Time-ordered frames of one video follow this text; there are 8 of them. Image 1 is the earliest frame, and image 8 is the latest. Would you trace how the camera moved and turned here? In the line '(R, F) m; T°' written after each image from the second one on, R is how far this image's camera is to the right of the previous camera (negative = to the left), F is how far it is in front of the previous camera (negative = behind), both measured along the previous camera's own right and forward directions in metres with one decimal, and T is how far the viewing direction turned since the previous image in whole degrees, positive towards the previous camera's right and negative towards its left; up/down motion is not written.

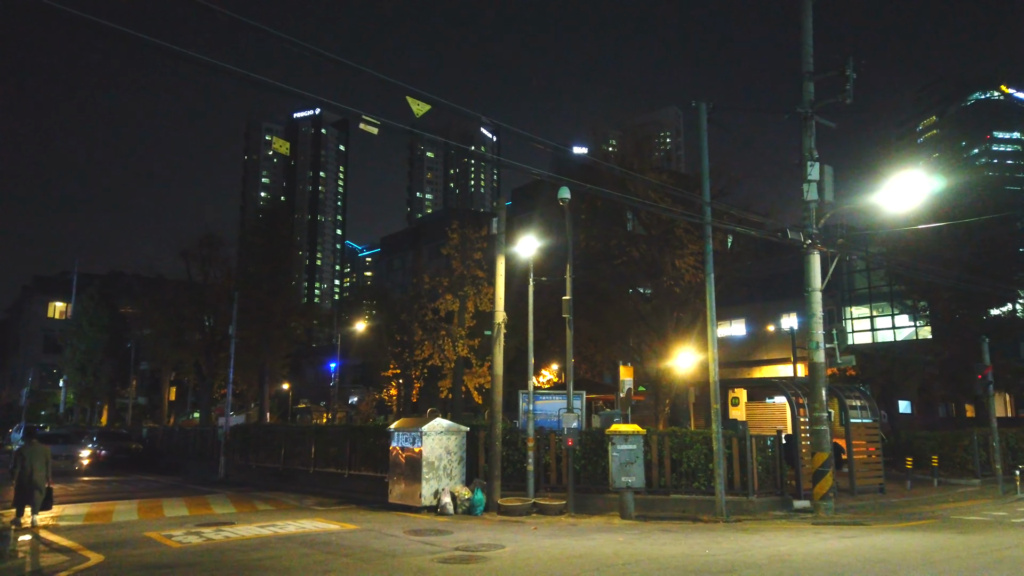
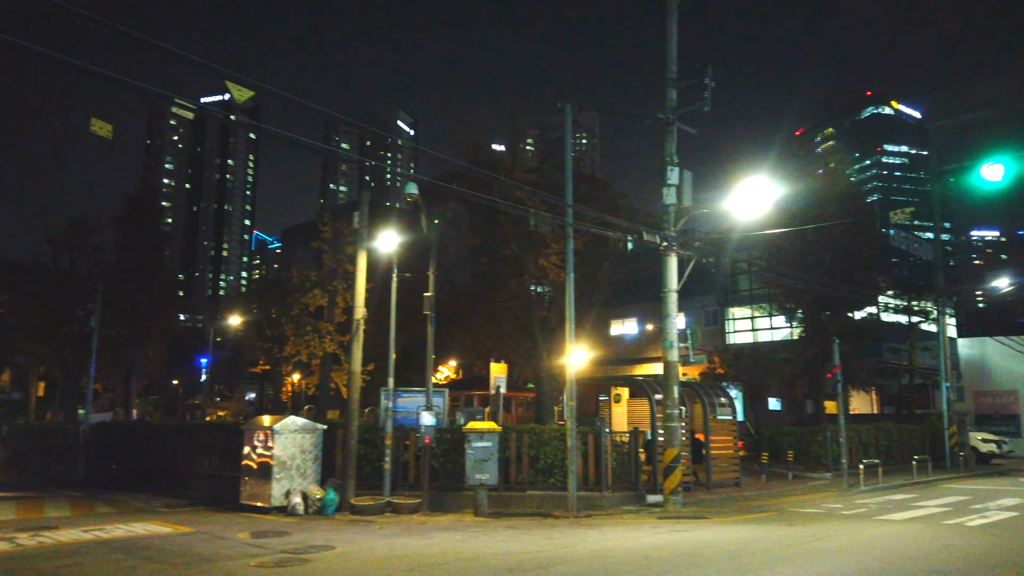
(+1.3, 0.0) m; +7°
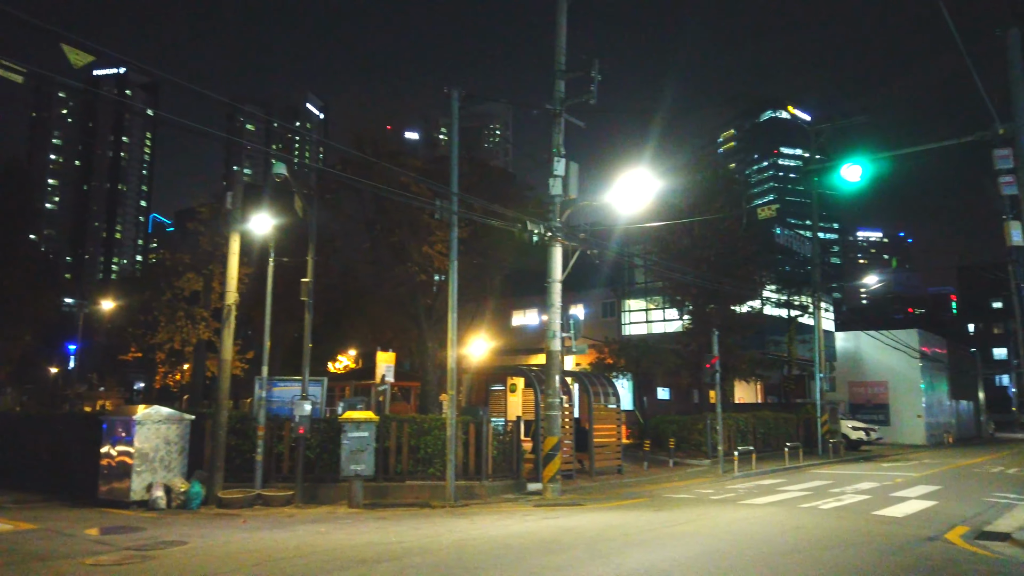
(+0.7, +0.1) m; +7°
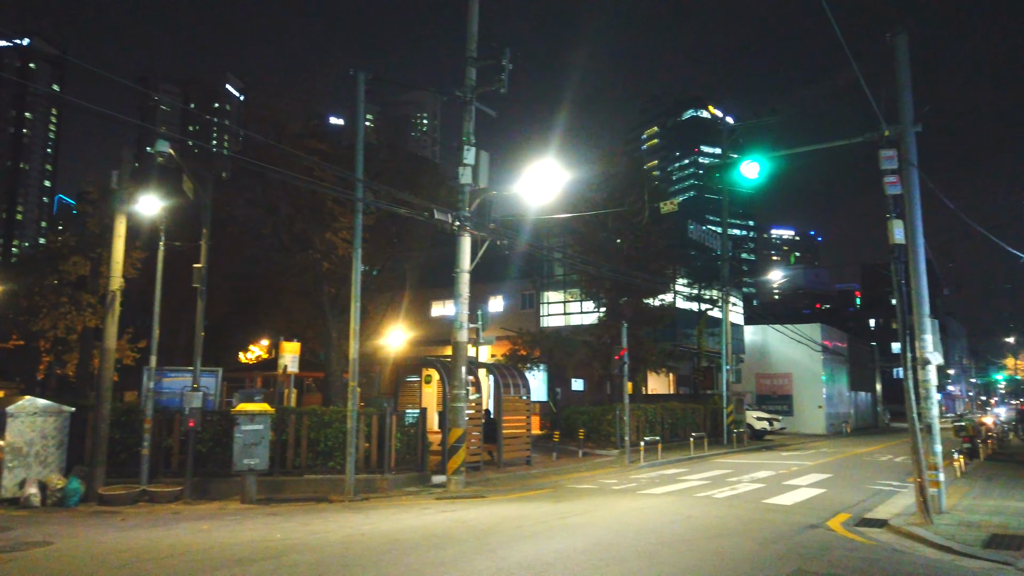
(+0.5, +0.2) m; +6°
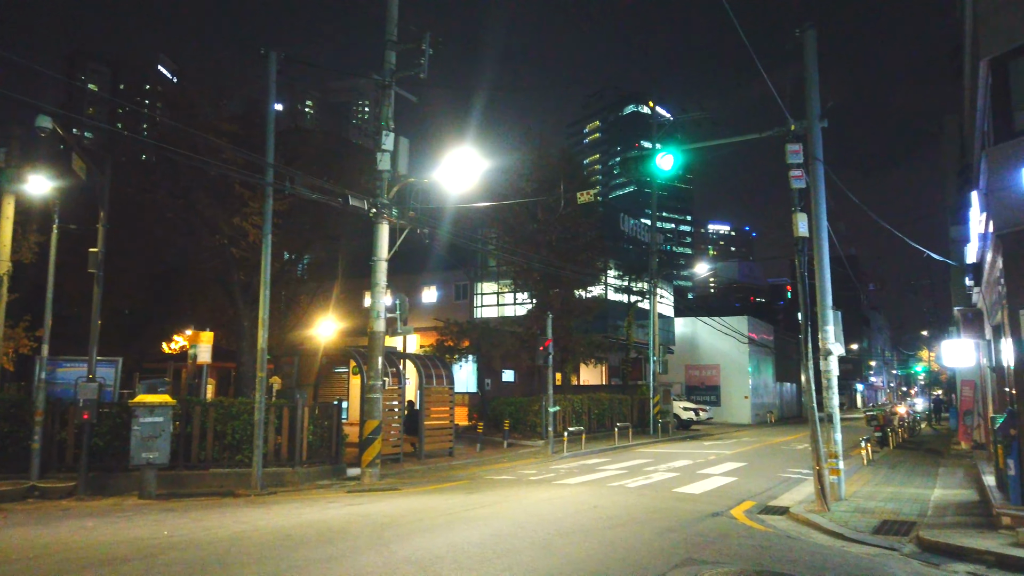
(+0.6, +0.2) m; +4°
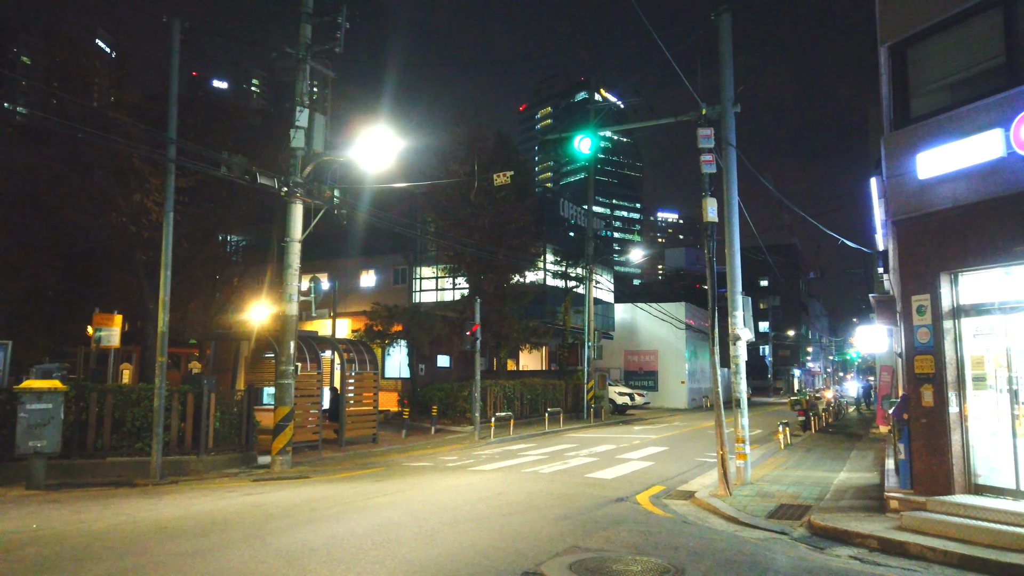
(+0.8, +0.3) m; +4°
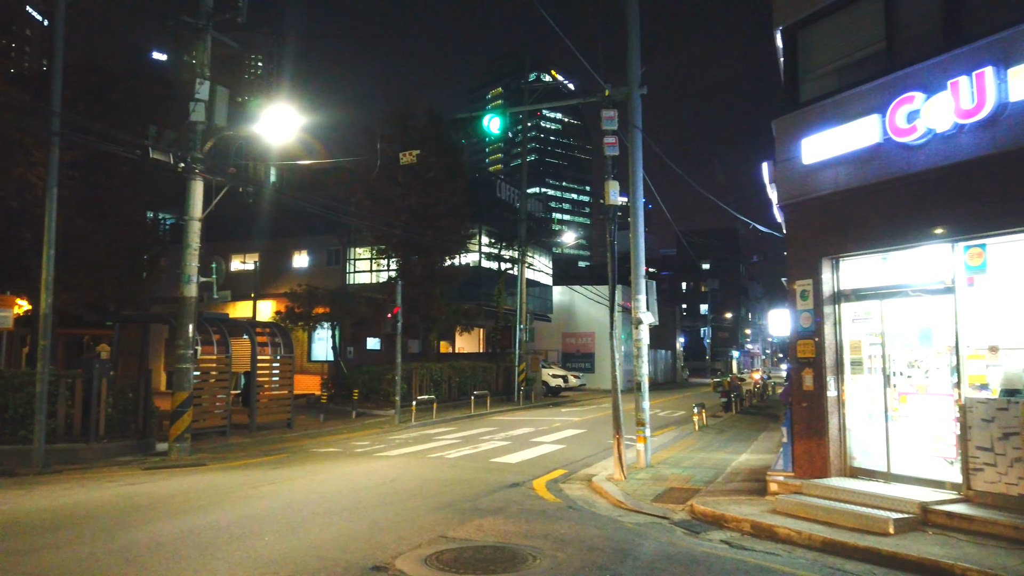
(+0.9, +0.3) m; +4°
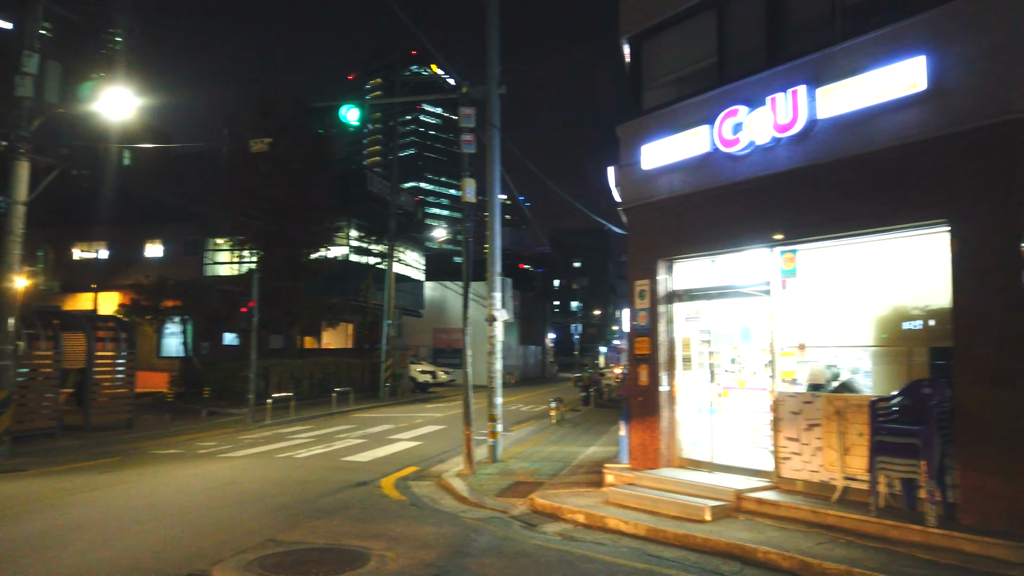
(+0.4, 0.0) m; +9°
